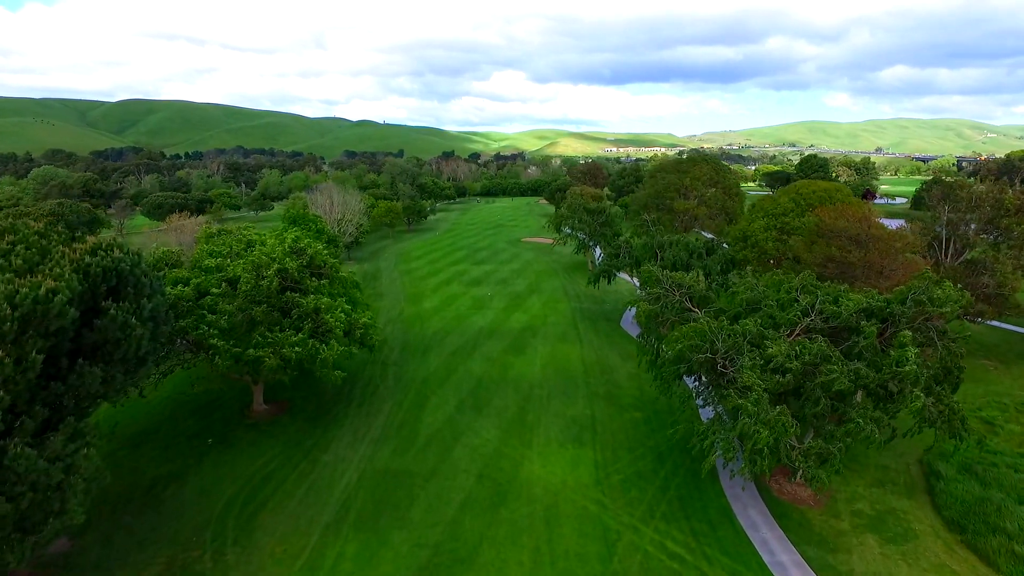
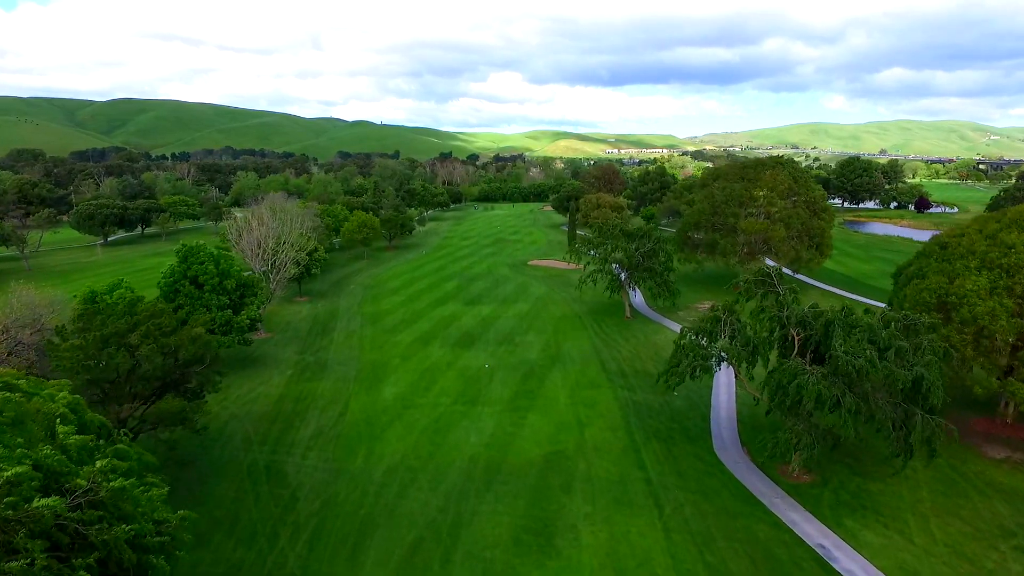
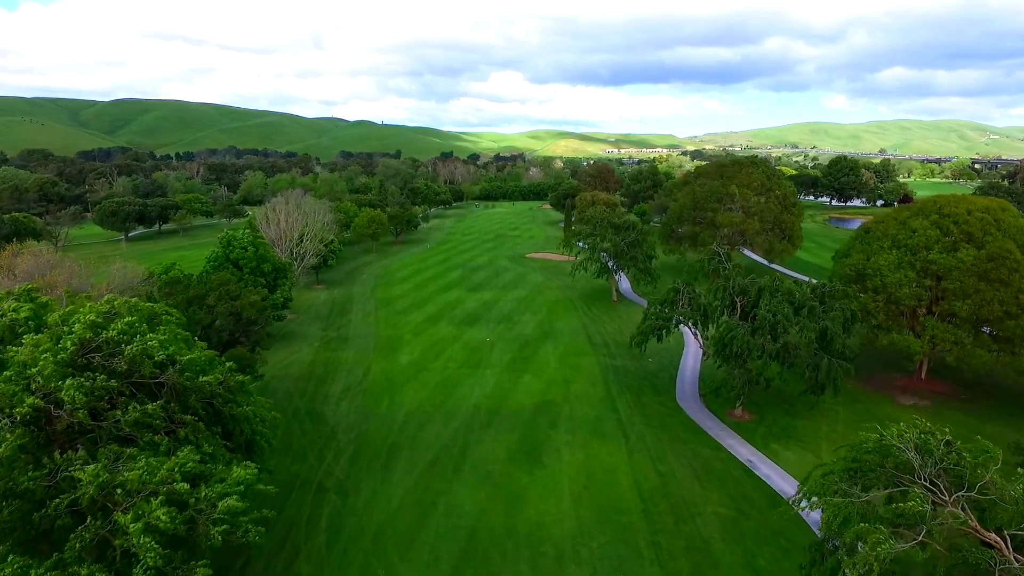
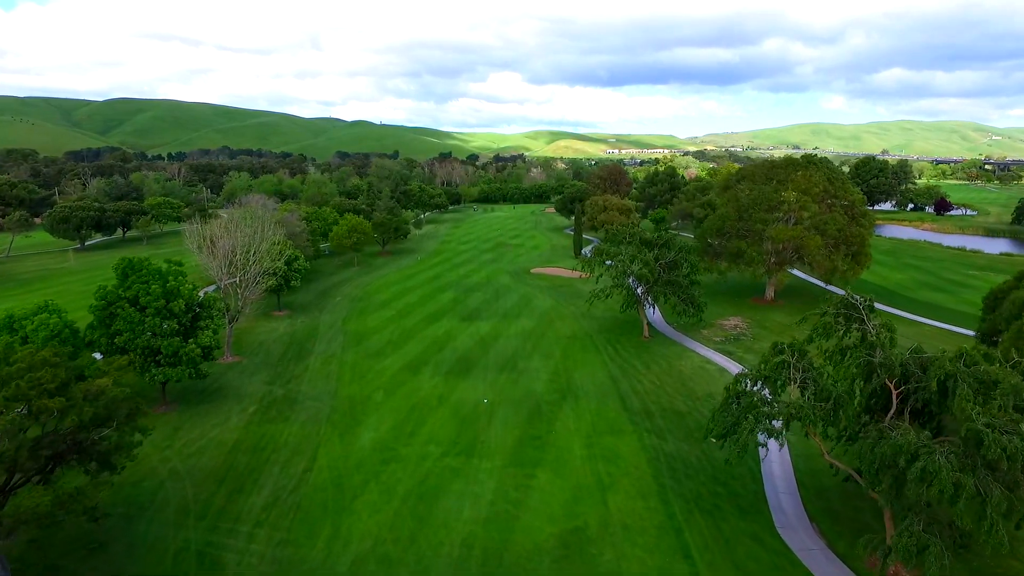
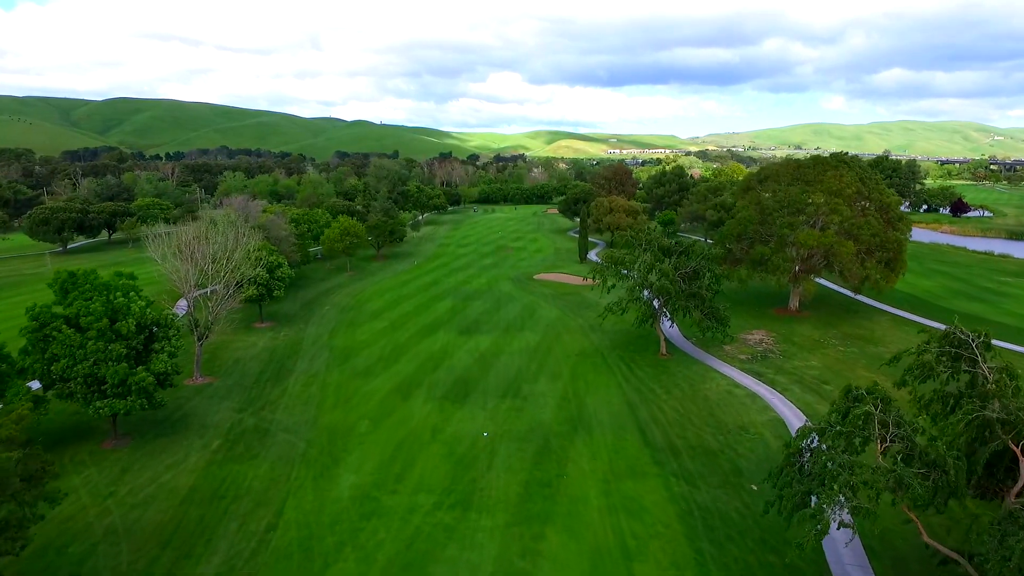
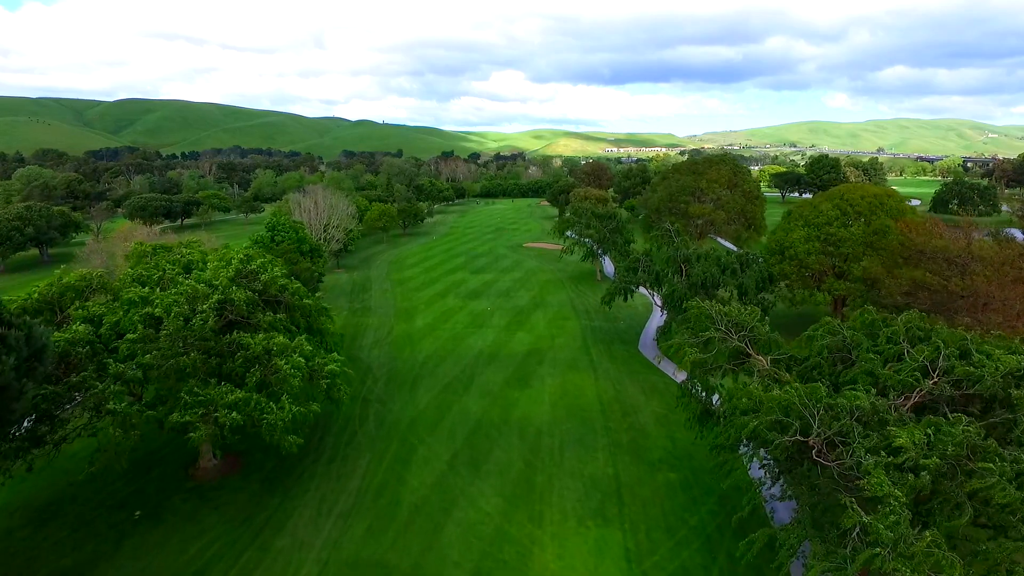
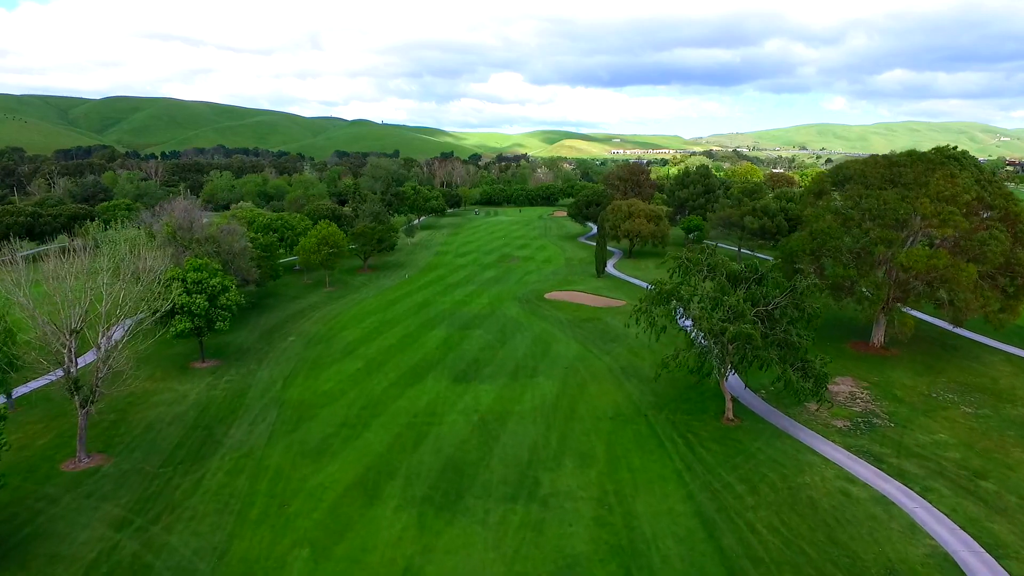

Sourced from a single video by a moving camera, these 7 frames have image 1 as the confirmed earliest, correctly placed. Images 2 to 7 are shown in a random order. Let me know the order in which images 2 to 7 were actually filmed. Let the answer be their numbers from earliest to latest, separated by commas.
6, 3, 2, 4, 5, 7
